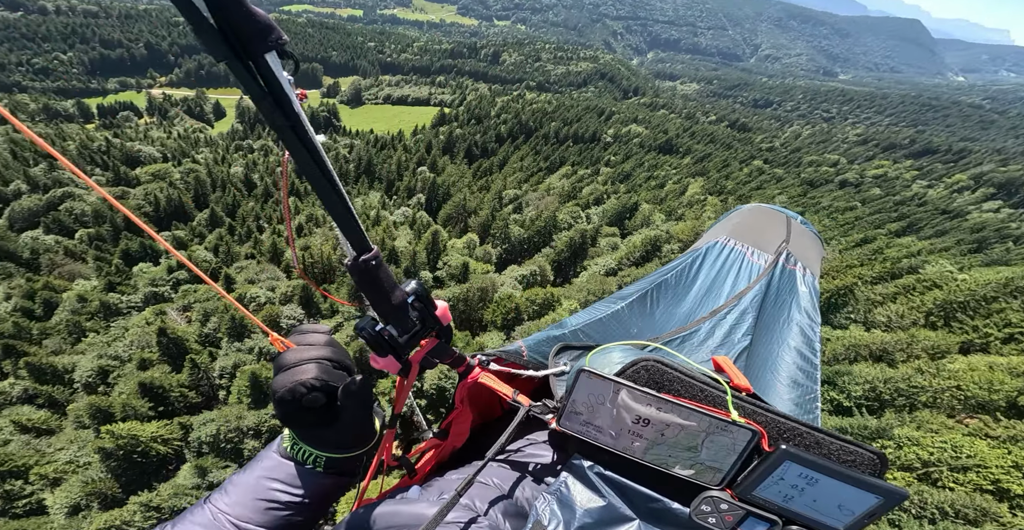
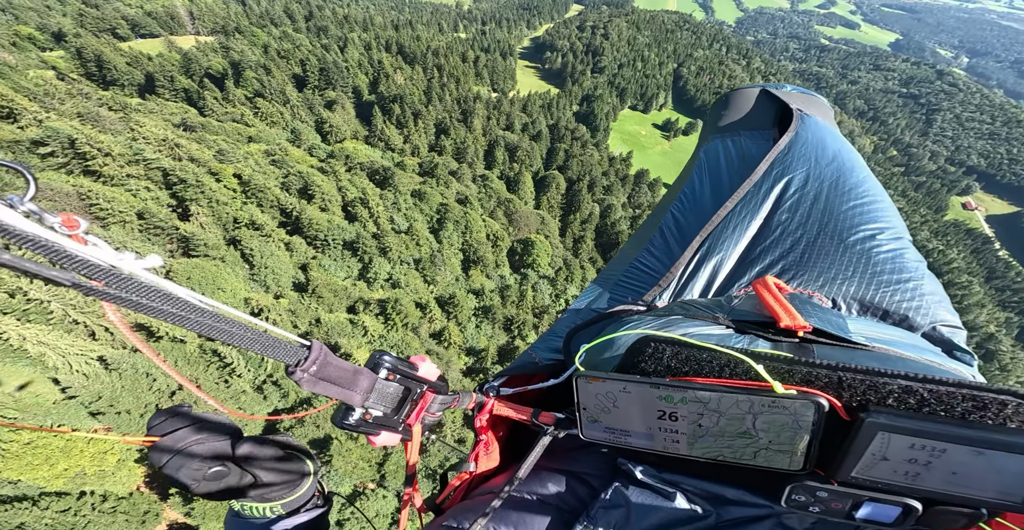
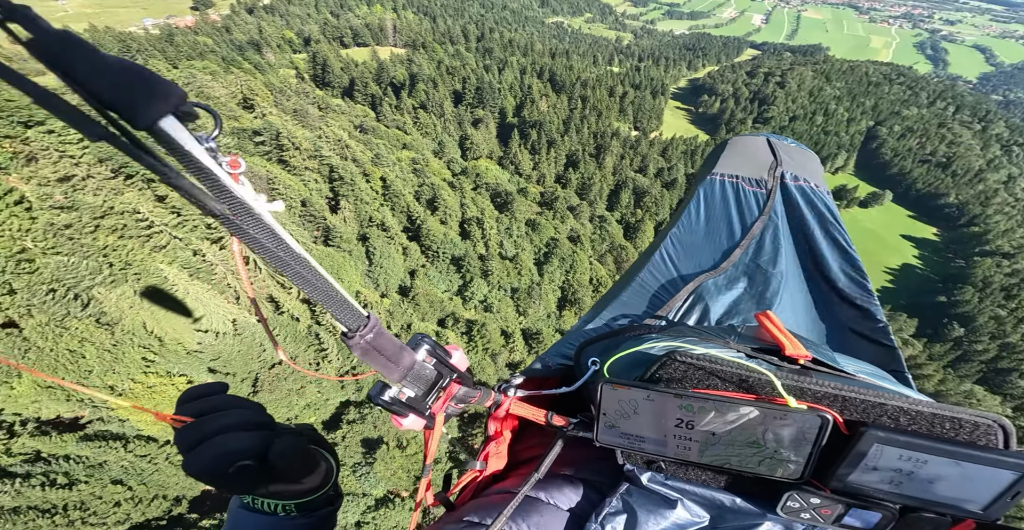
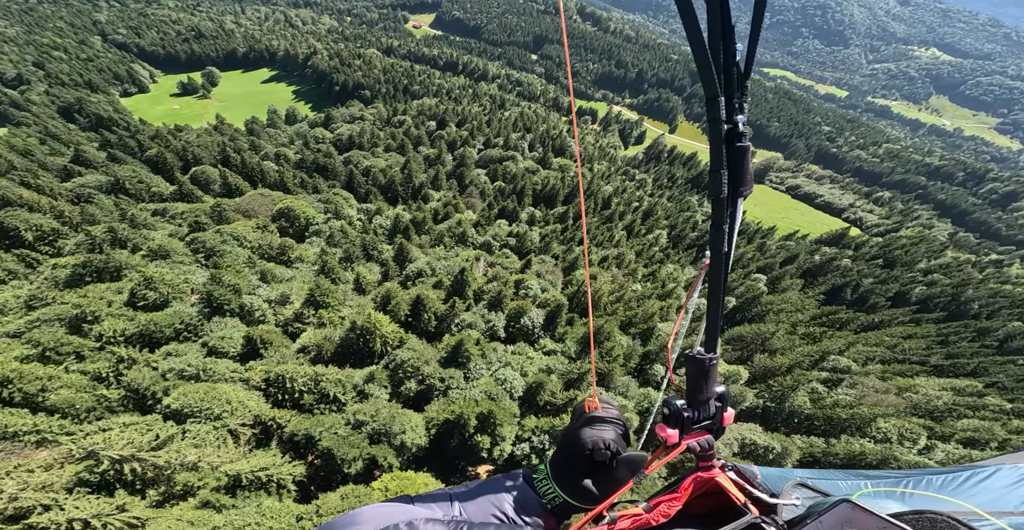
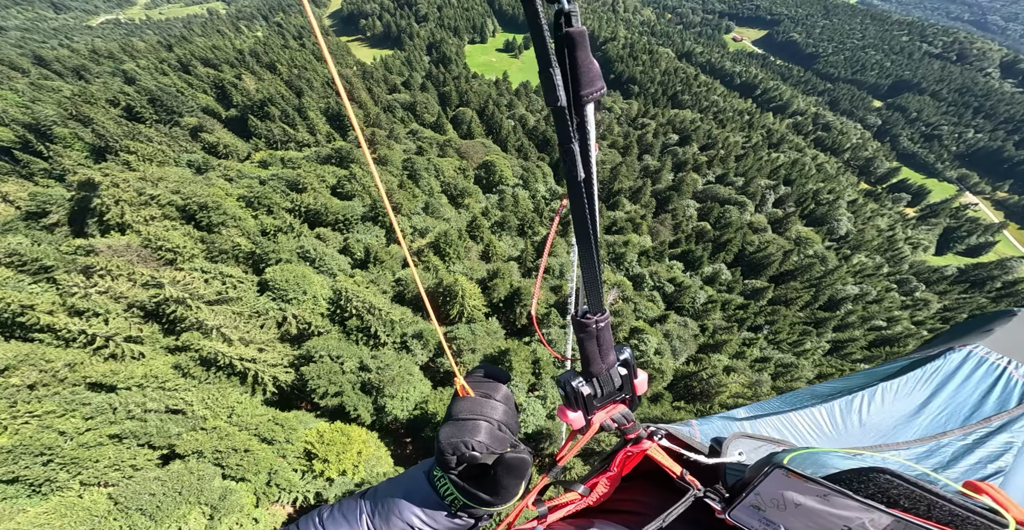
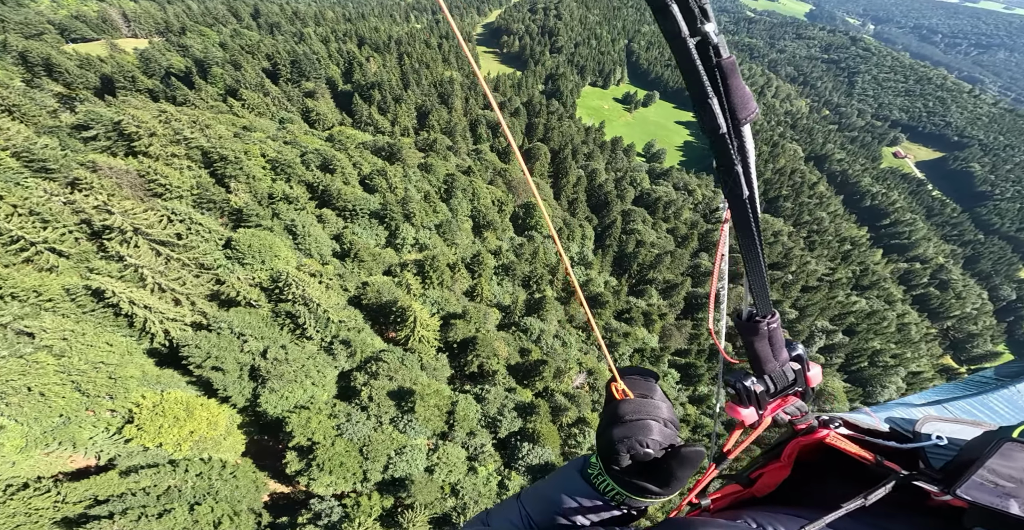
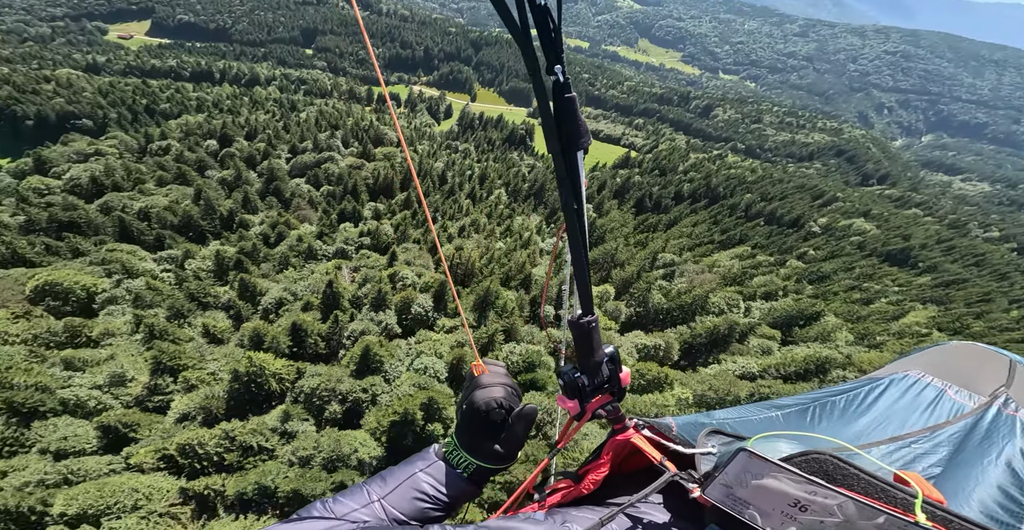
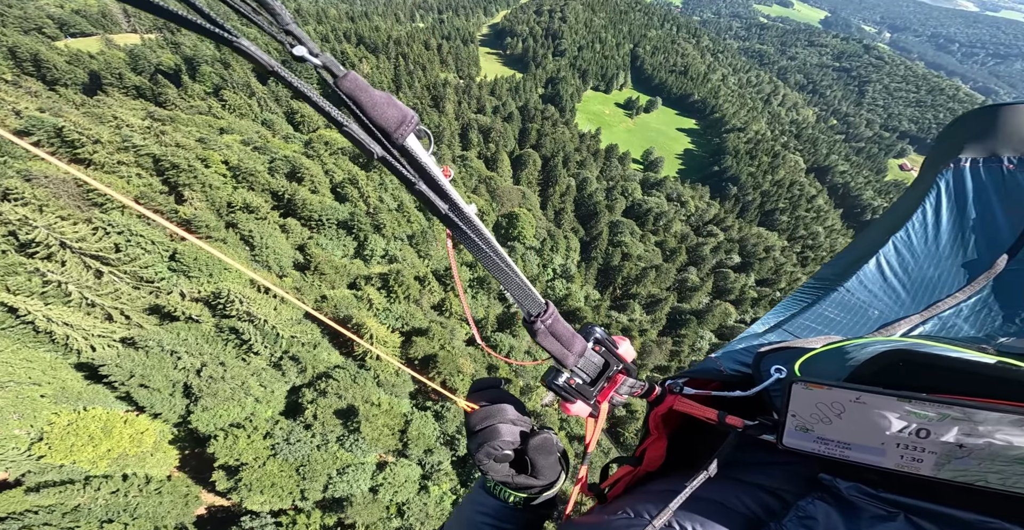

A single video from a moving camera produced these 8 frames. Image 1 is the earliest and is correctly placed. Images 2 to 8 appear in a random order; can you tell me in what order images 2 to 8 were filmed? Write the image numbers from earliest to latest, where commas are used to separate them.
7, 4, 5, 6, 8, 2, 3
